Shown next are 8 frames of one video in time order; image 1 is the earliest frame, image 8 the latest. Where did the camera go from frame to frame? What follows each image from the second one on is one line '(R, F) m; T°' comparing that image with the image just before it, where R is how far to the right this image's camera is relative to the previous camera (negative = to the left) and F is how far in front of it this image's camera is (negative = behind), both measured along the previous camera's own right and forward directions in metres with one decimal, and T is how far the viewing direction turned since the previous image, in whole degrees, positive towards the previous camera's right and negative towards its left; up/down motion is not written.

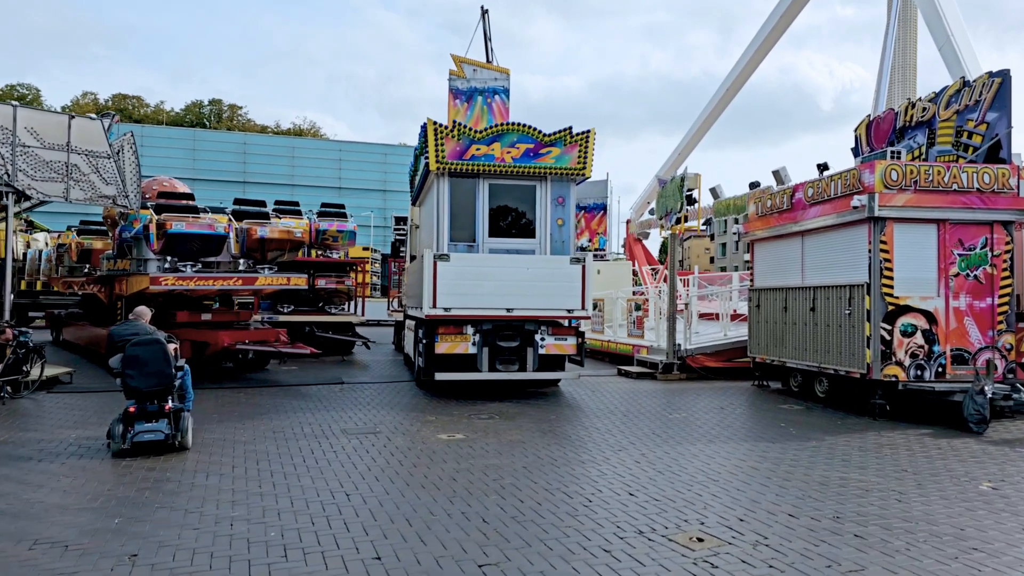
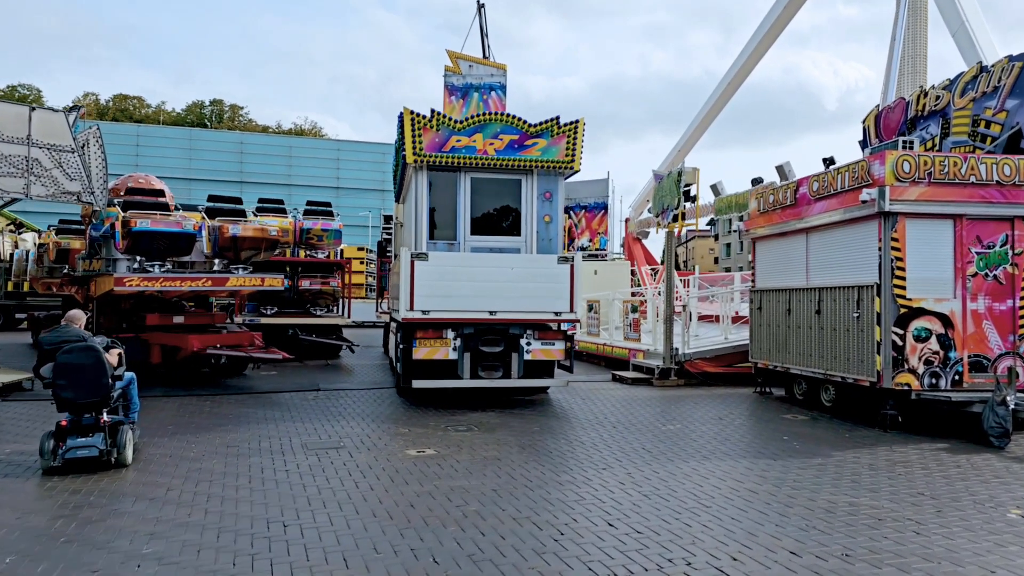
(+0.3, +0.7) m; 0°
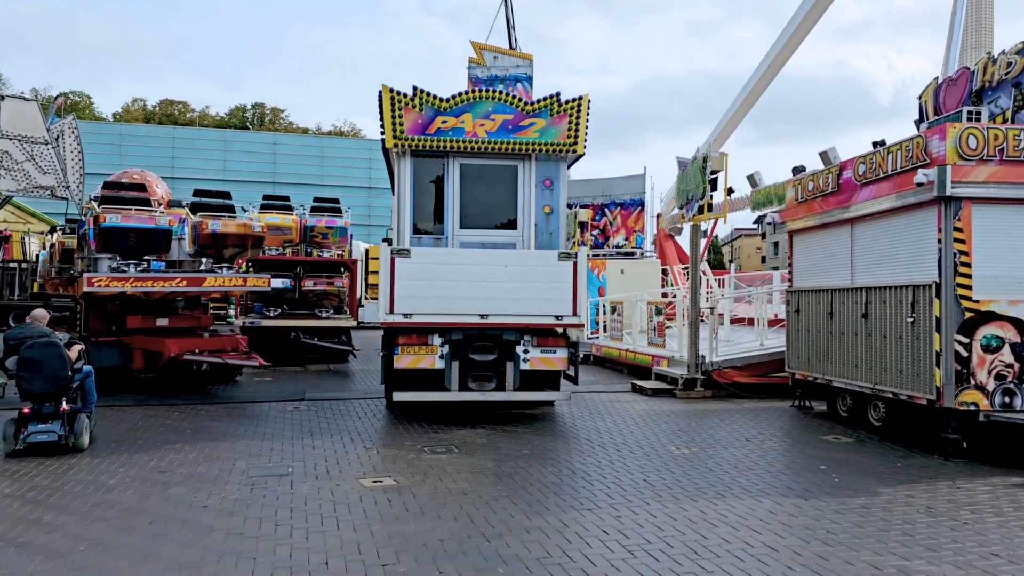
(+0.6, +1.2) m; -4°
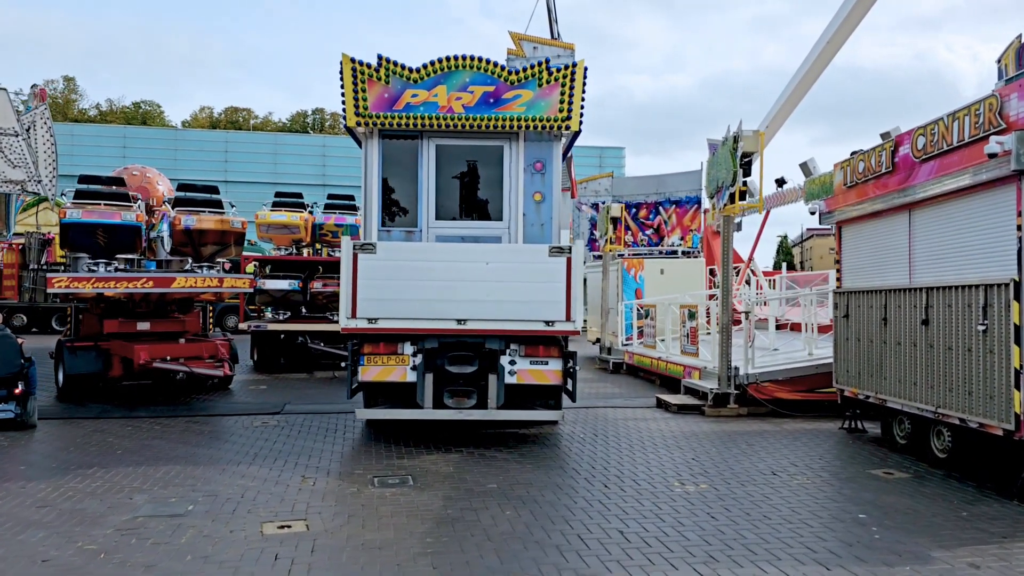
(+0.8, +1.3) m; -5°
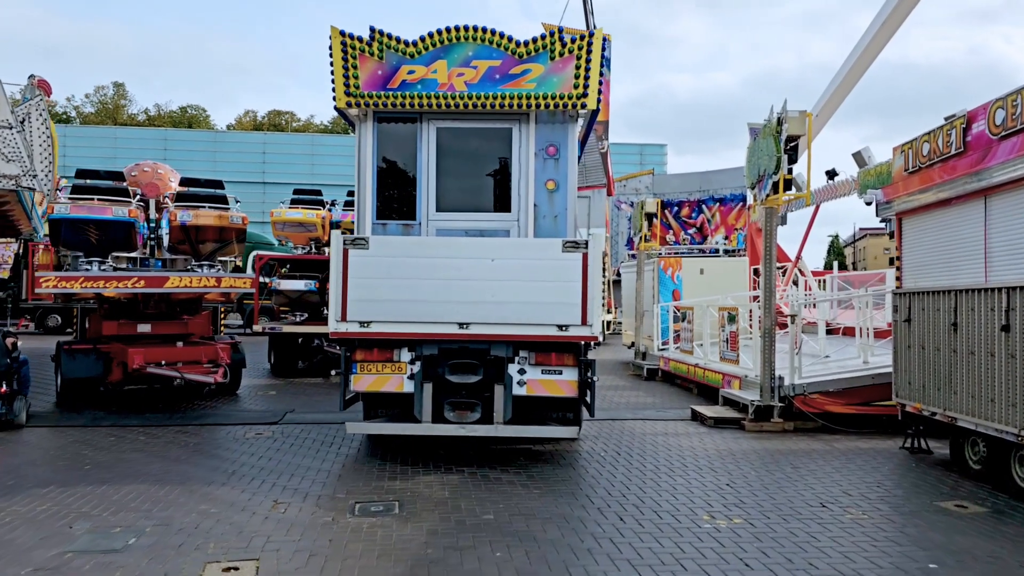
(+0.3, +0.9) m; -3°
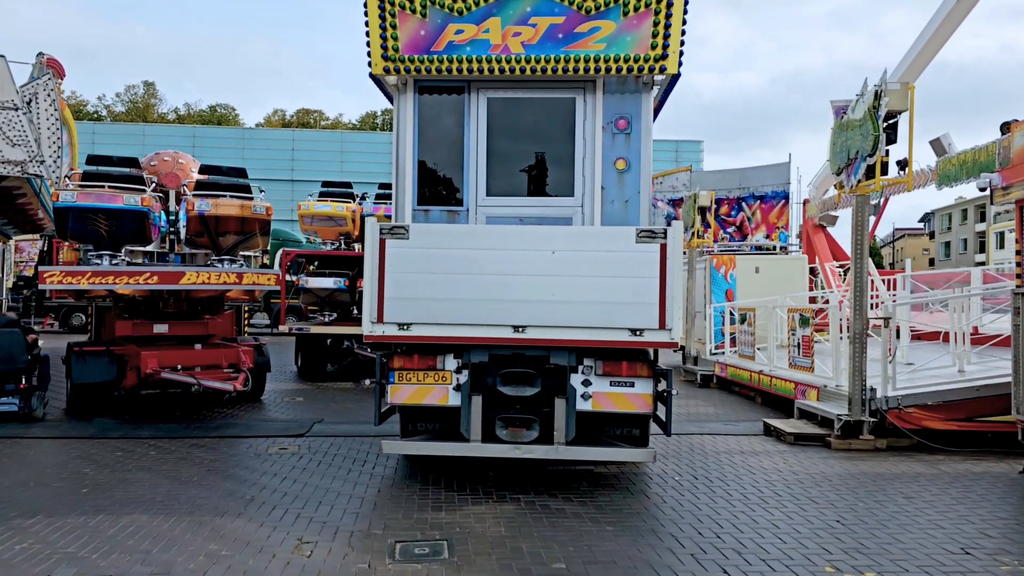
(-0.3, +1.0) m; -2°
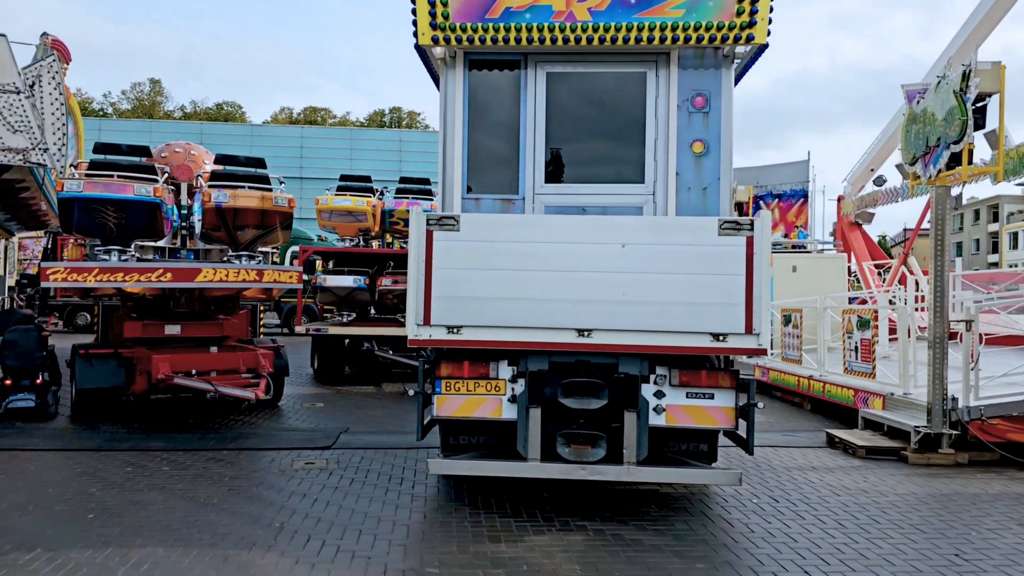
(-0.4, +0.7) m; 0°
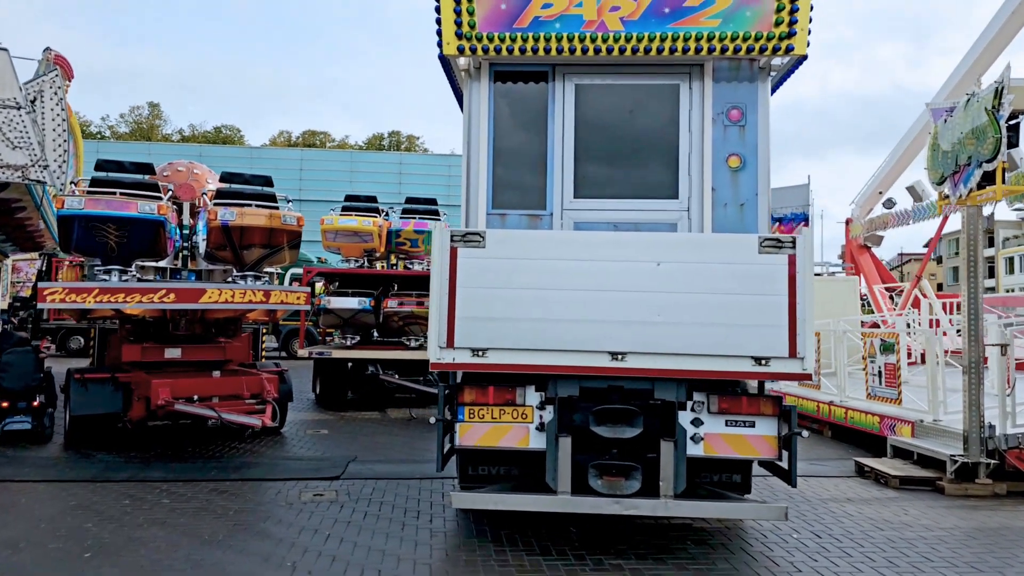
(-0.2, +0.3) m; 0°
